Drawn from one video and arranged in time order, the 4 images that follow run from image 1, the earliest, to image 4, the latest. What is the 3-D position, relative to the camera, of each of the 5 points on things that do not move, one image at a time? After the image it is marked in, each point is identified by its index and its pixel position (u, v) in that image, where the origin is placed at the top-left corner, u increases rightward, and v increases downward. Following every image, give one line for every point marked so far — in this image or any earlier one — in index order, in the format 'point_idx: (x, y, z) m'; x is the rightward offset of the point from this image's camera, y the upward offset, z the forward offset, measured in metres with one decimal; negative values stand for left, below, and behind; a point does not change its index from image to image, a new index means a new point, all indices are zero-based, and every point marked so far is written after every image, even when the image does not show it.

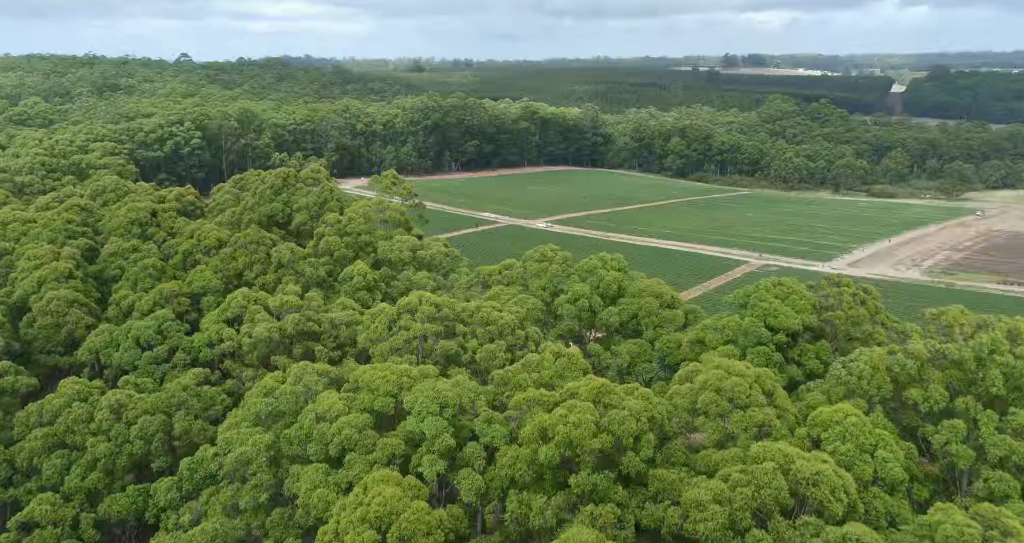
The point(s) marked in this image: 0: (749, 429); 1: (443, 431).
0: (+6.1, -4.2, +19.9) m
1: (-1.8, -4.3, +20.0) m
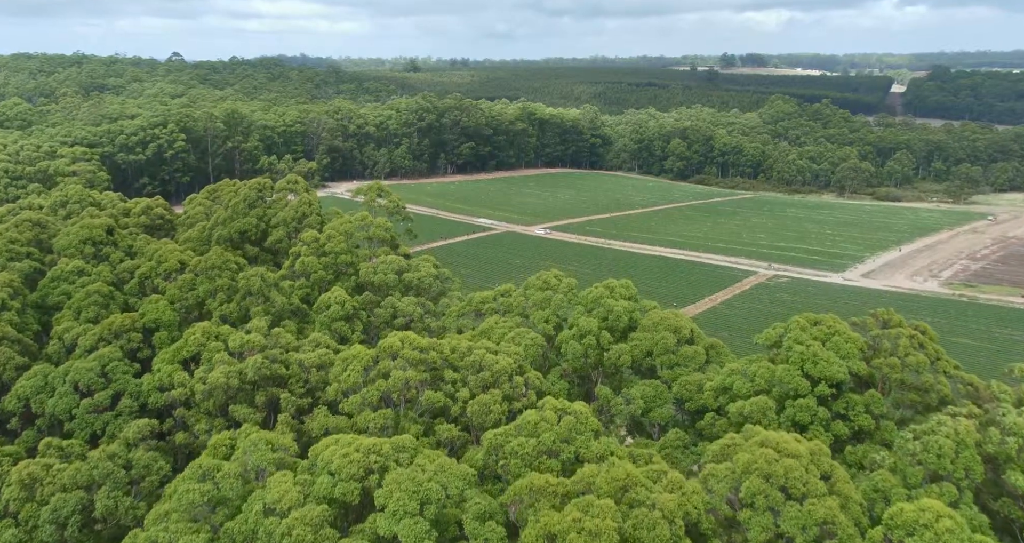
0: (+6.1, -5.2, +16.0) m
1: (-1.8, -5.4, +16.1) m
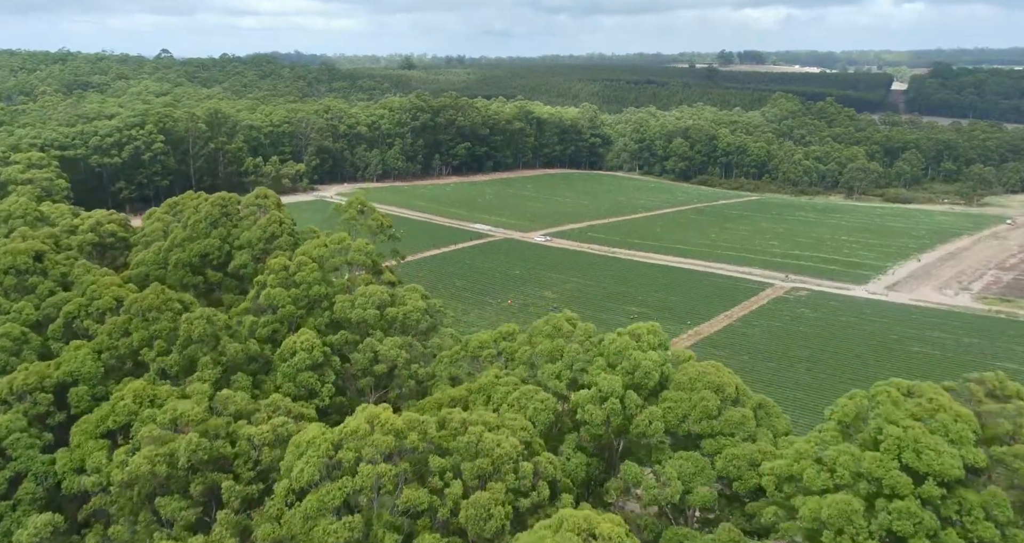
0: (+6.3, -6.6, +10.8) m
1: (-1.7, -6.7, +10.9) m
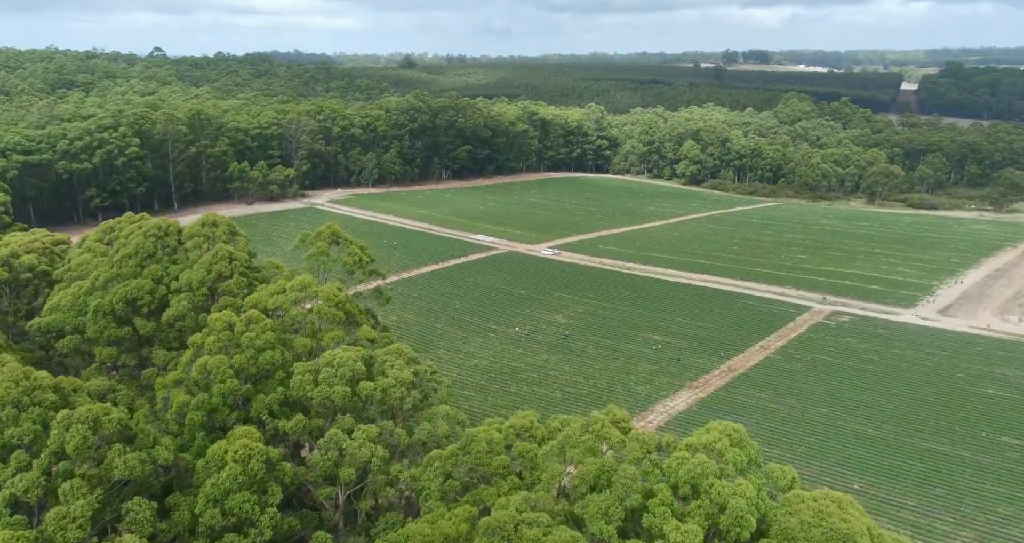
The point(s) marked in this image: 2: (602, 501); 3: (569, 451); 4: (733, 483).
0: (+6.7, -8.3, +3.4) m
1: (-1.2, -8.5, +3.4) m
2: (+1.8, -4.7, +15.9) m
3: (+1.1, -3.9, +17.4) m
4: (+4.5, -4.1, +15.6) m
